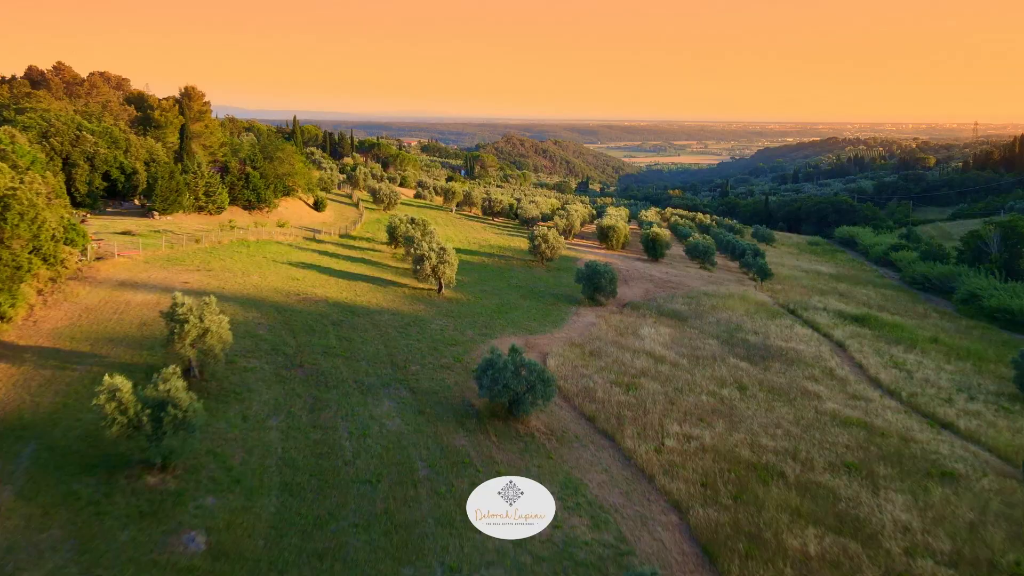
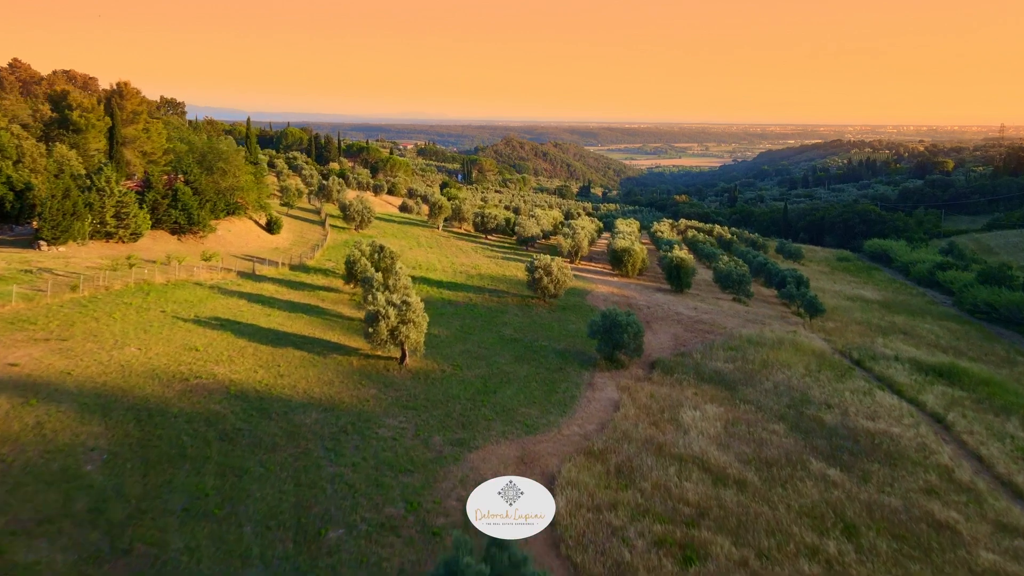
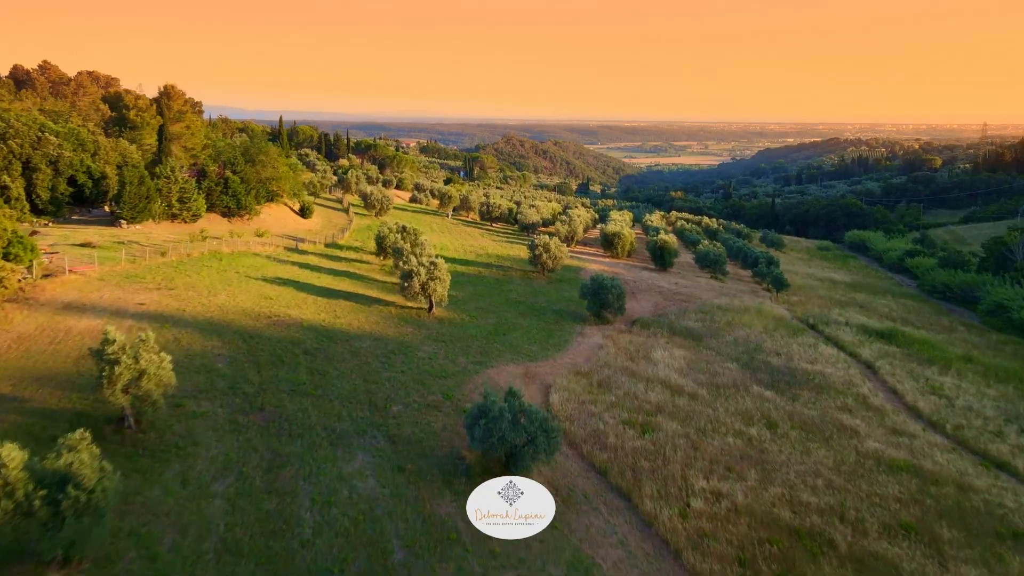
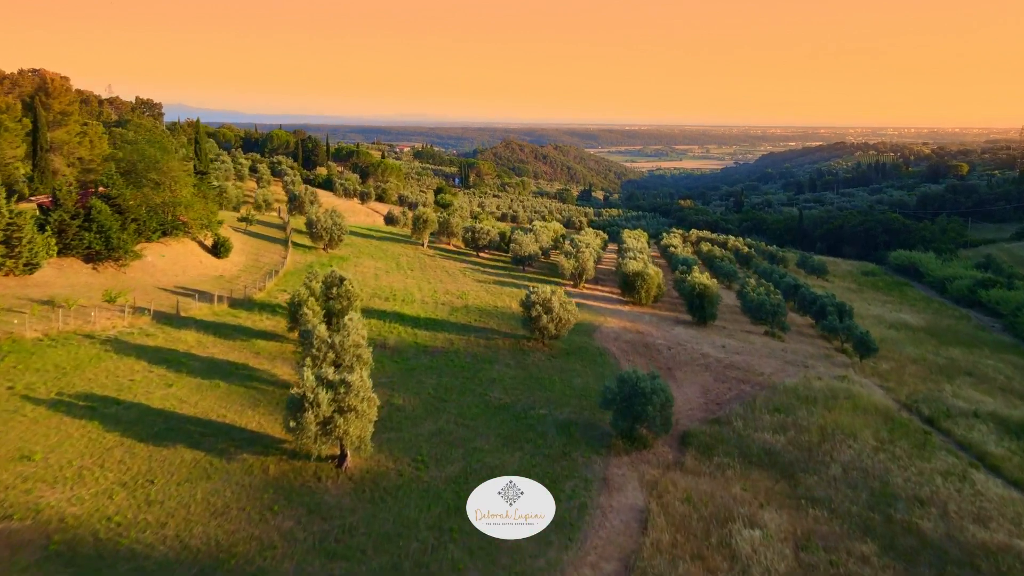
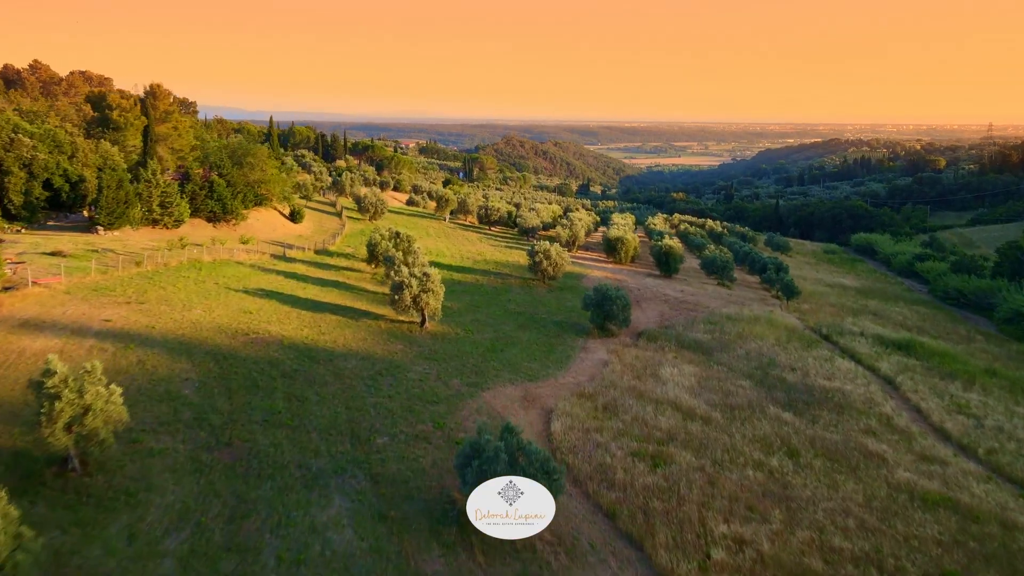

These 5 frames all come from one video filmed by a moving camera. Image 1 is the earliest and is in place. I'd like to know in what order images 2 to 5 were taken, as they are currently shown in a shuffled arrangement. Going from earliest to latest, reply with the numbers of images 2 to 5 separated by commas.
3, 5, 2, 4
